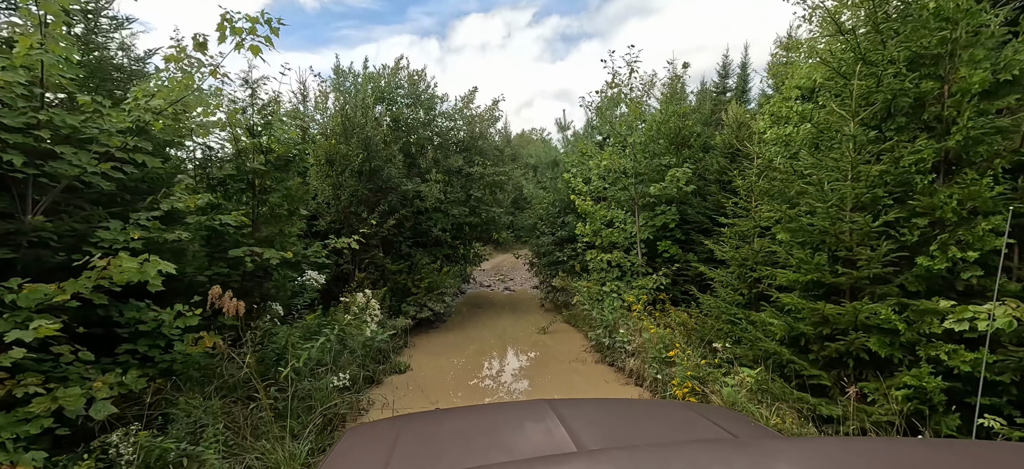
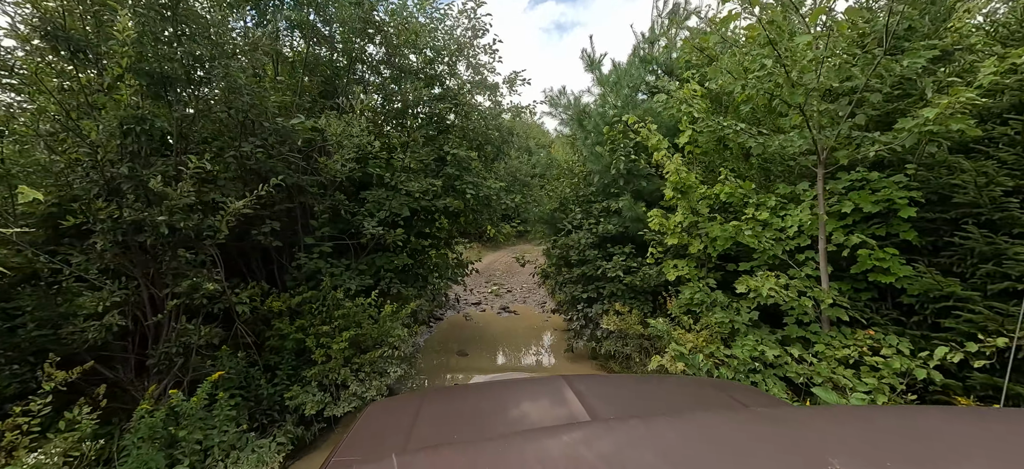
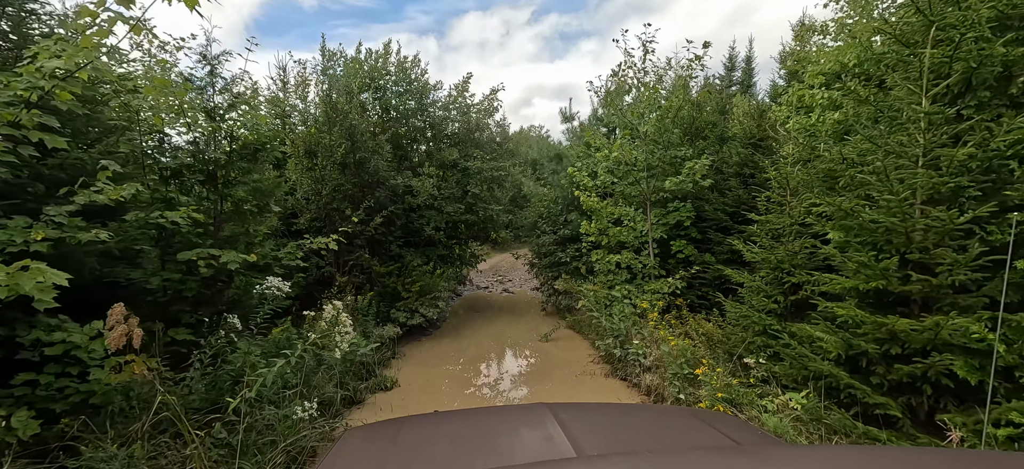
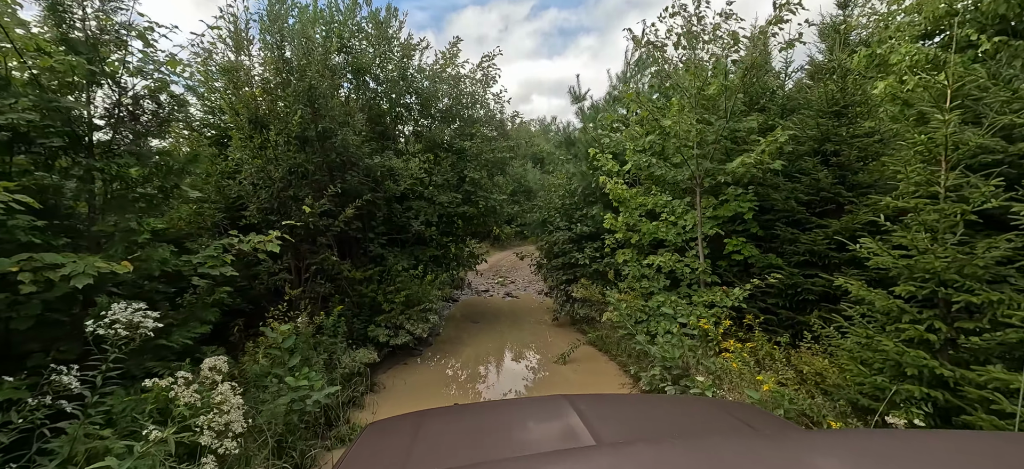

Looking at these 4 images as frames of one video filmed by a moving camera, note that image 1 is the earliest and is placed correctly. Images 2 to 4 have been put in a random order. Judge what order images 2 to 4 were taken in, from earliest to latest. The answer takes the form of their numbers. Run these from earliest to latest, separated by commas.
3, 4, 2
